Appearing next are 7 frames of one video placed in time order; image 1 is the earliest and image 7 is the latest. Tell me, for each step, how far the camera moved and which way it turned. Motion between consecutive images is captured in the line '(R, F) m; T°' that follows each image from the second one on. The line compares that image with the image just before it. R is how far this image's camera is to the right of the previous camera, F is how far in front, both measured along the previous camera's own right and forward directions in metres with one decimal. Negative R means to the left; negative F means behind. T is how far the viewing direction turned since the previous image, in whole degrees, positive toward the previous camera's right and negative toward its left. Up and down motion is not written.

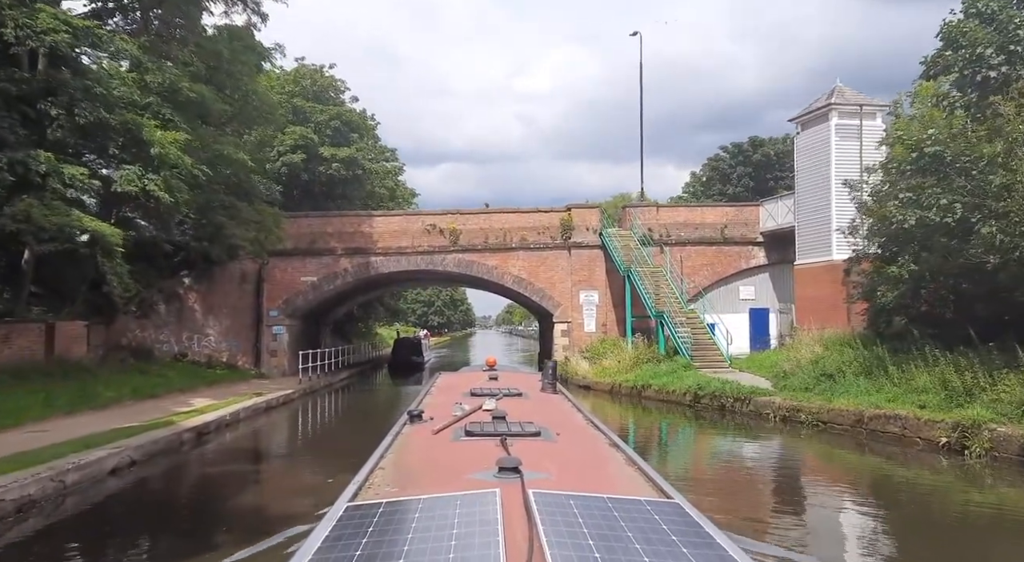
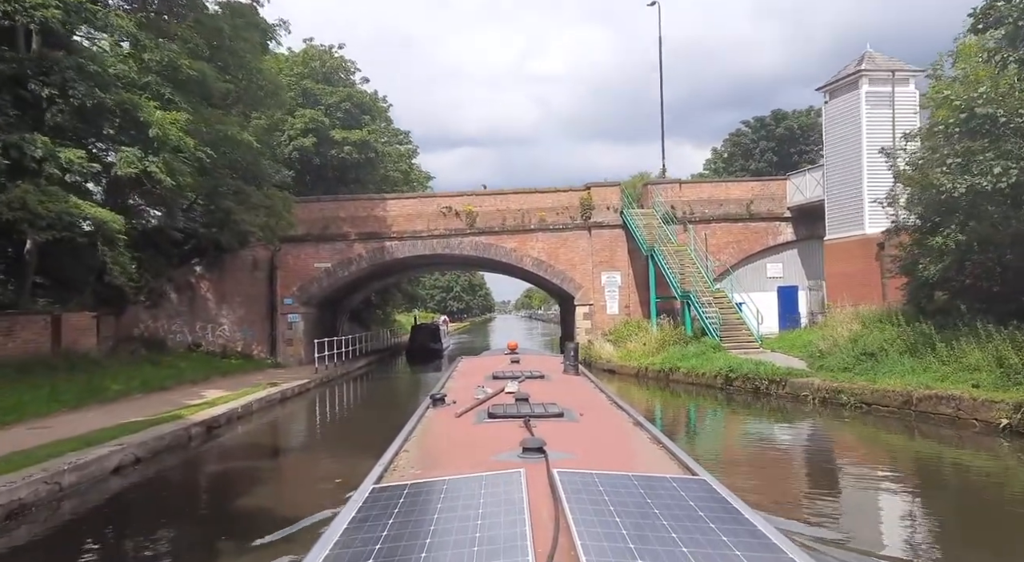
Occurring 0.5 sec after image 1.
(0.0, +0.6) m; -2°
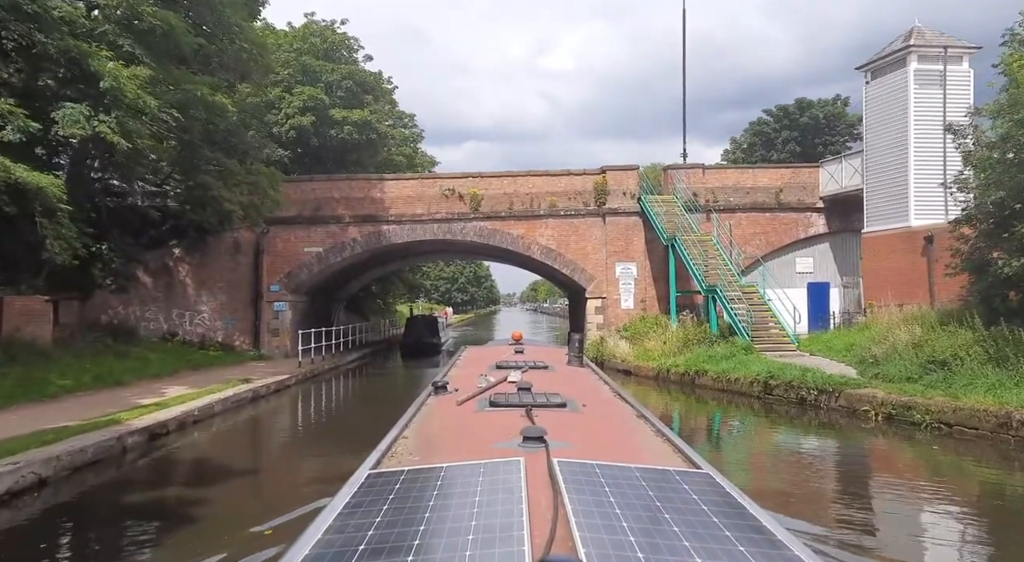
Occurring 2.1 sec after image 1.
(-0.1, +1.7) m; 0°
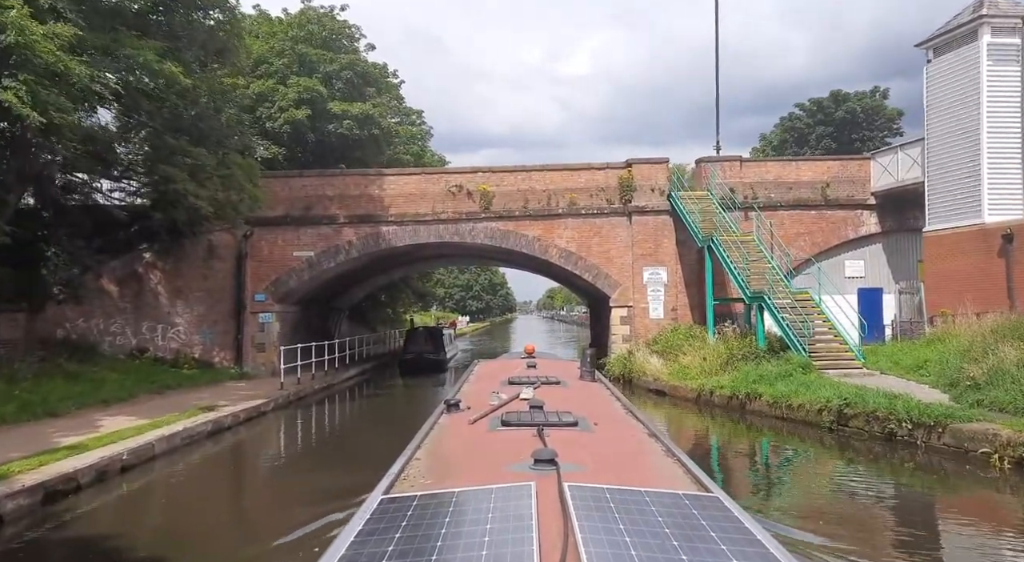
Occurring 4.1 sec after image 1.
(0.0, +2.1) m; -2°
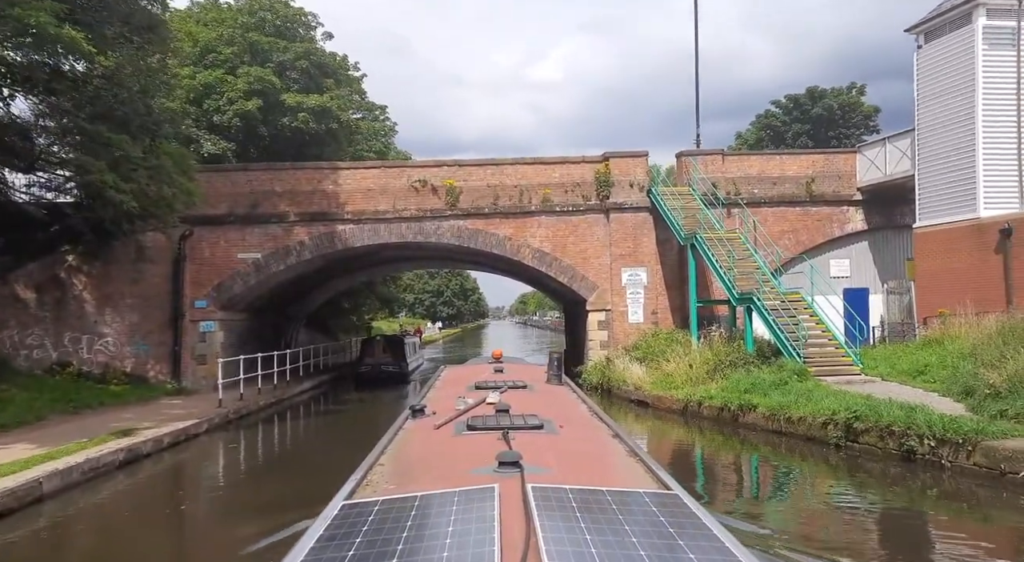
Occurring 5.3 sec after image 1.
(+0.2, +1.3) m; +2°
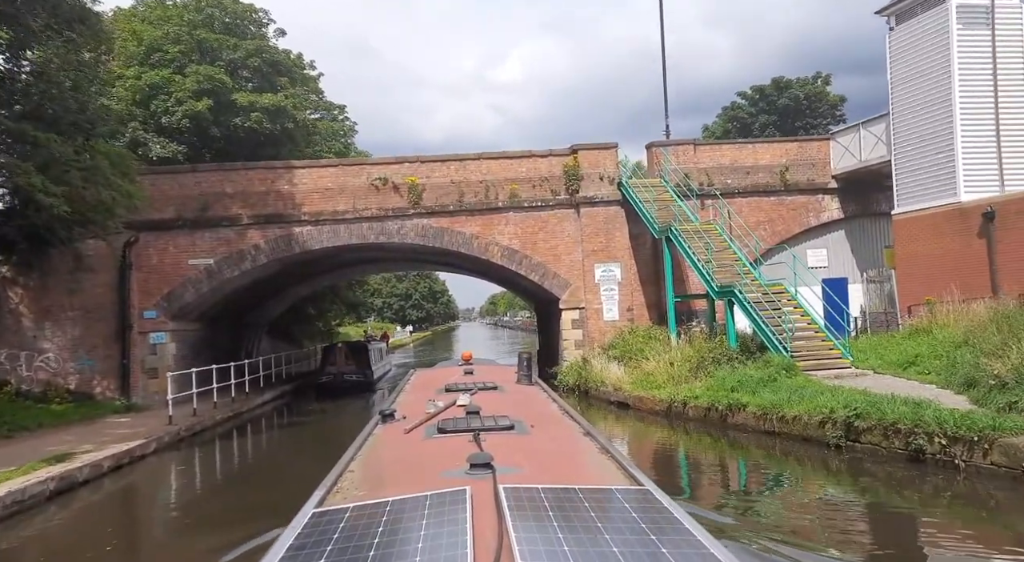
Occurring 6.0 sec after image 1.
(+0.1, +0.9) m; +2°
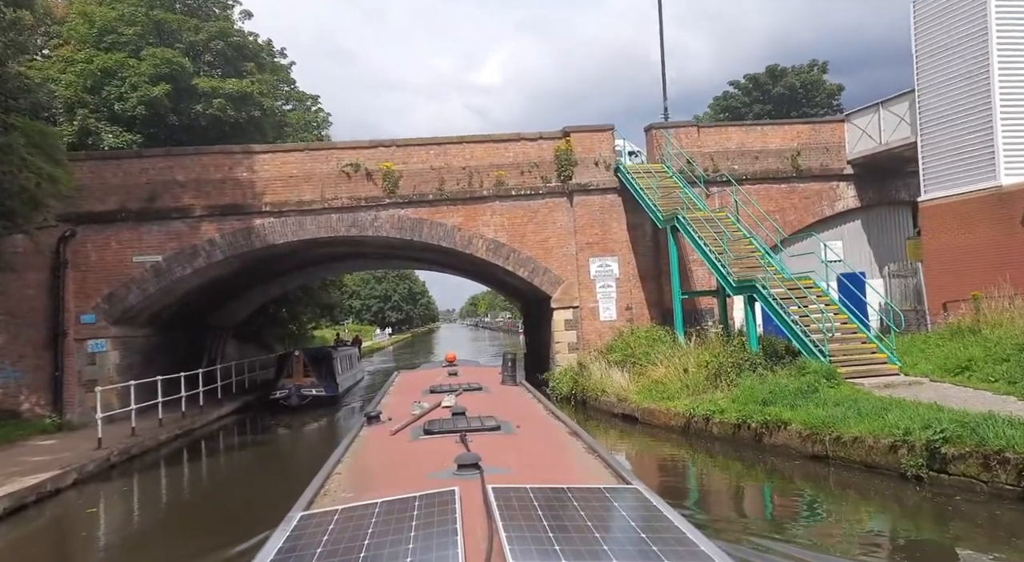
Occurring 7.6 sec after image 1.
(-0.1, +1.8) m; +2°
